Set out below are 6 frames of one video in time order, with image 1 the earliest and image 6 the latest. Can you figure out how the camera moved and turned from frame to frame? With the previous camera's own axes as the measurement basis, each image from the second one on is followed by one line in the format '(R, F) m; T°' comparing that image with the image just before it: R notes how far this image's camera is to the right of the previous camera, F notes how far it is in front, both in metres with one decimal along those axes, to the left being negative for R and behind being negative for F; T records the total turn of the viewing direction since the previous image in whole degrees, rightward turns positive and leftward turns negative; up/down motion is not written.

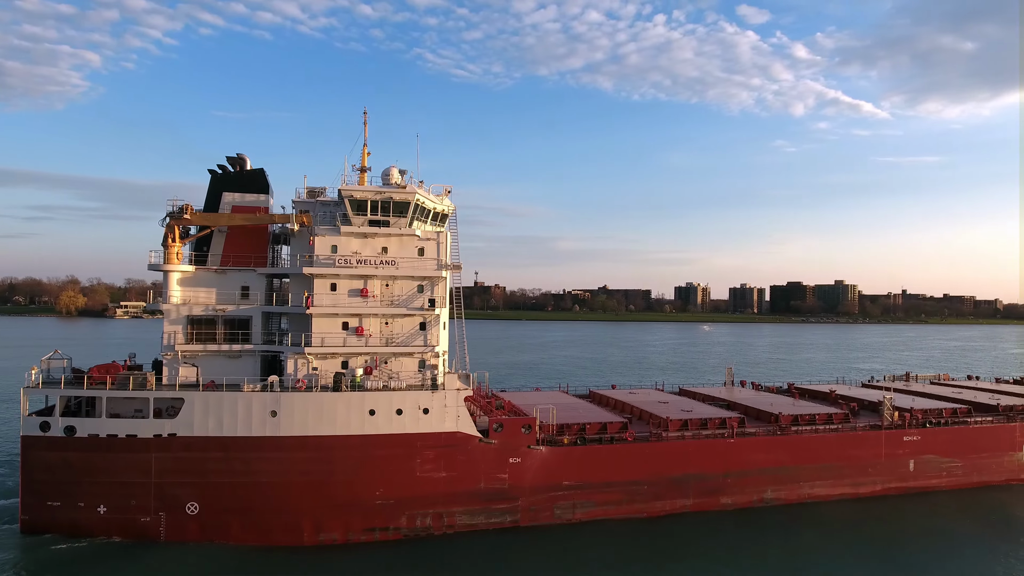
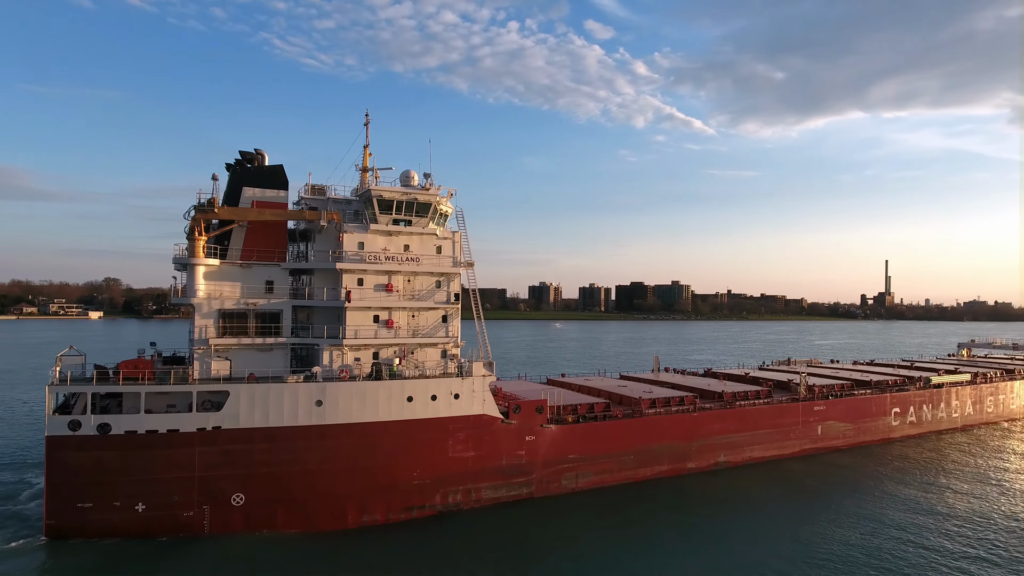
(-3.9, -1.0) m; +13°
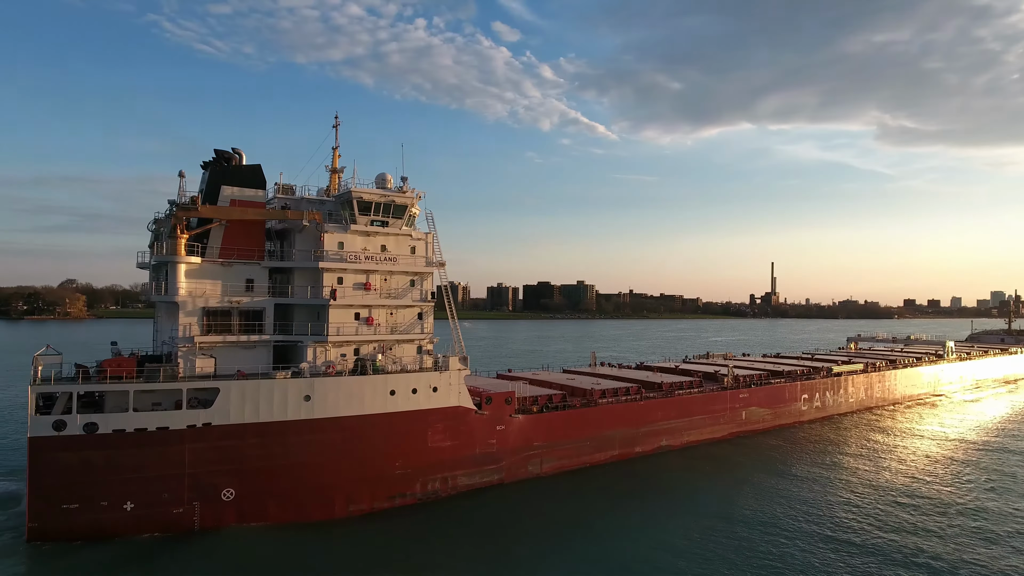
(-1.7, -0.9) m; +8°
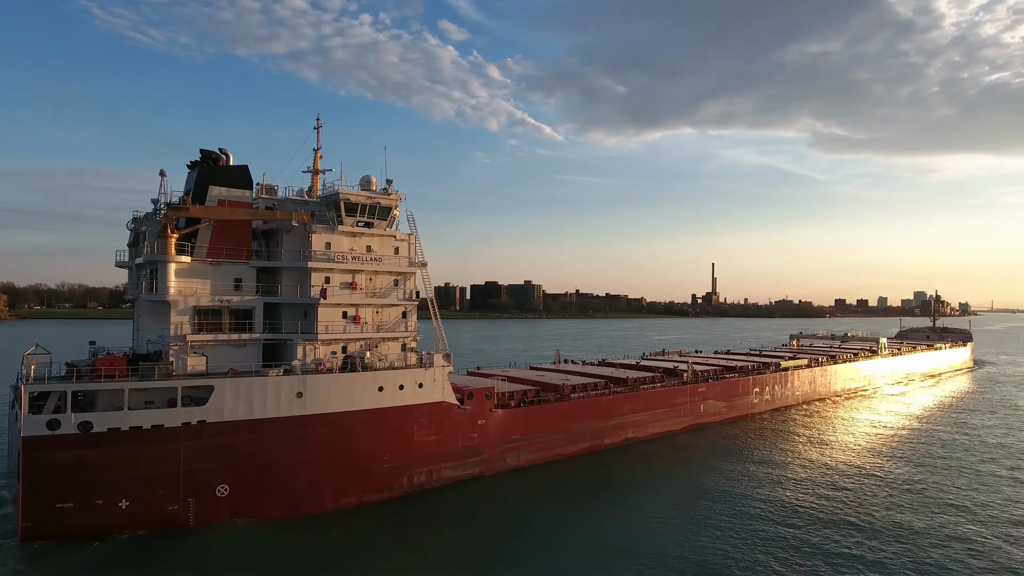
(-0.9, -0.7) m; +5°
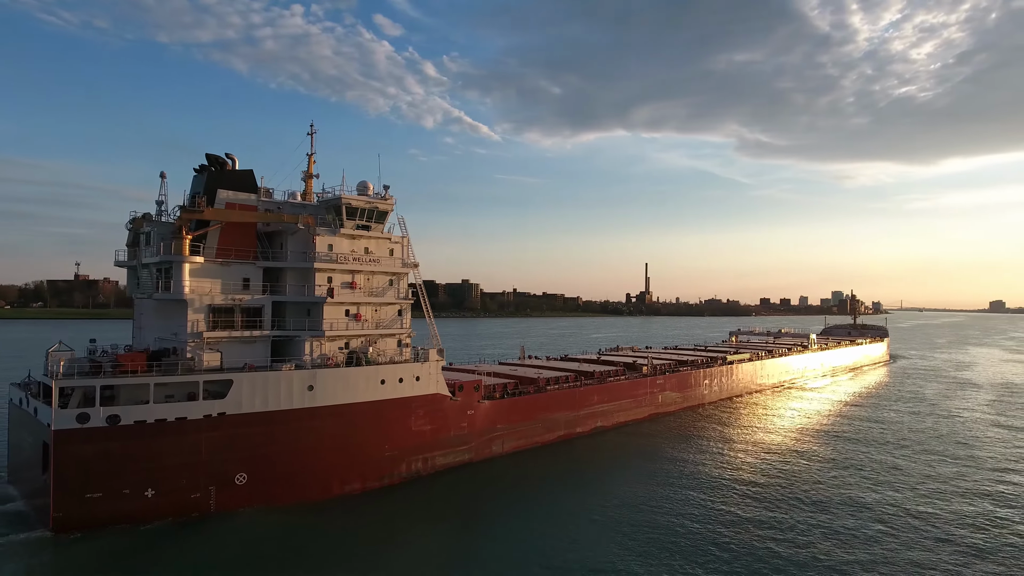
(-1.5, -1.3) m; +6°
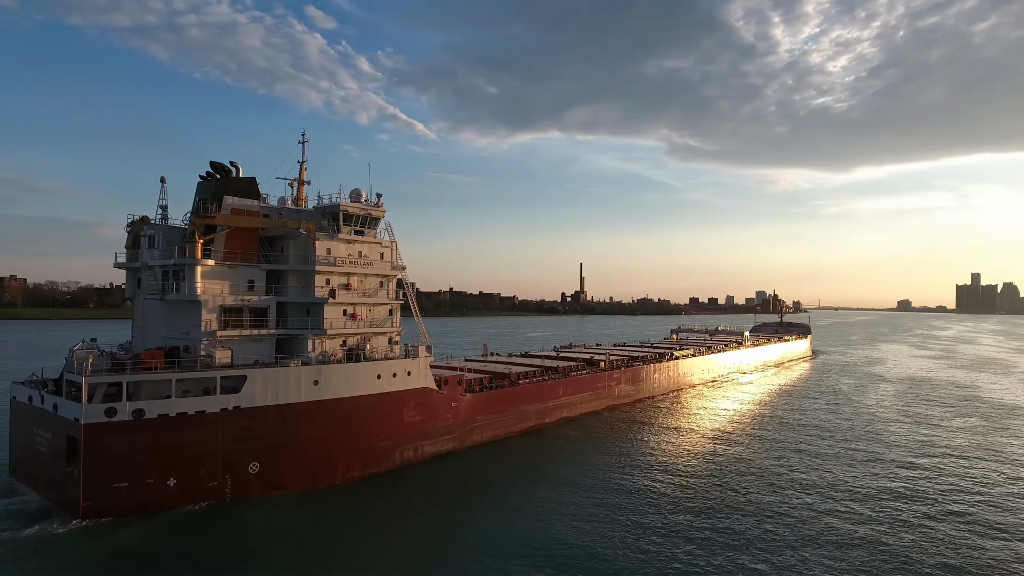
(-1.4, -1.5) m; +6°
